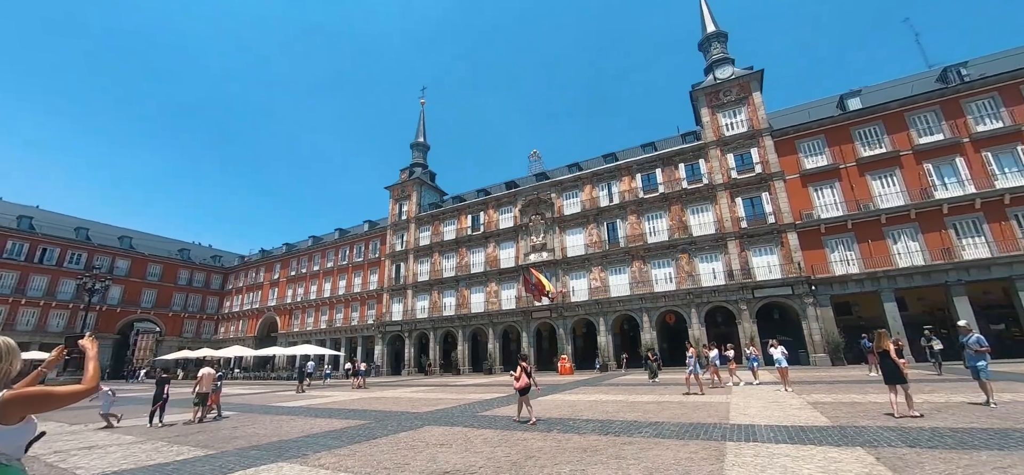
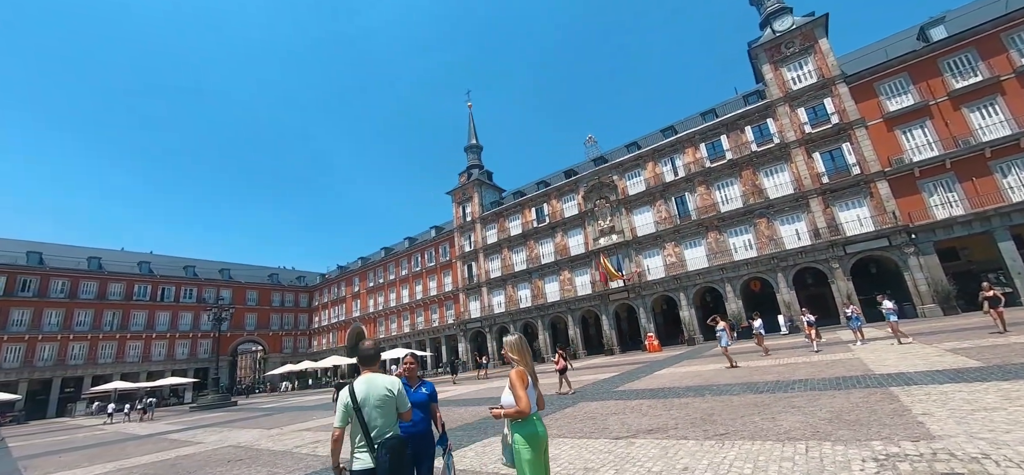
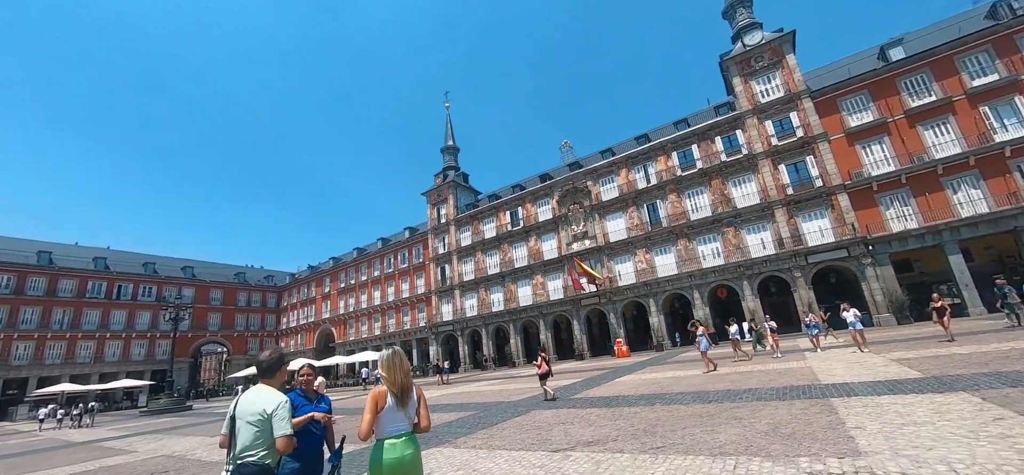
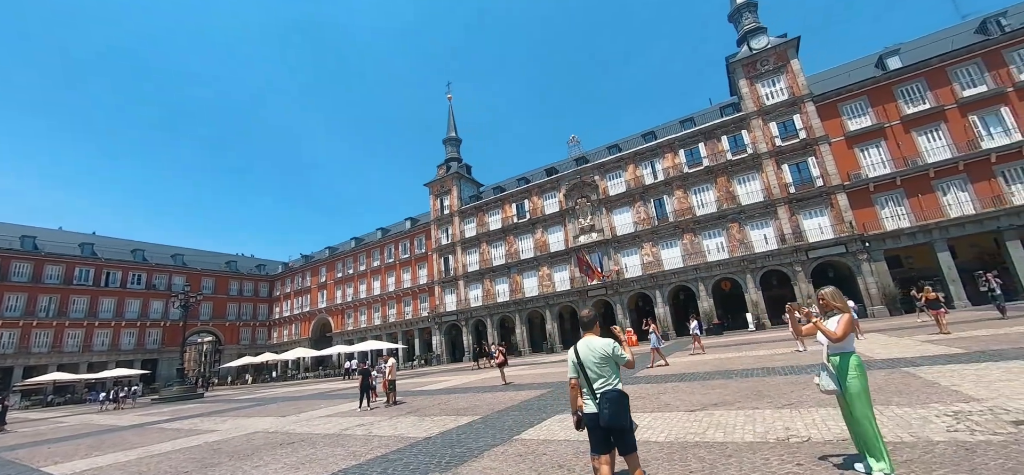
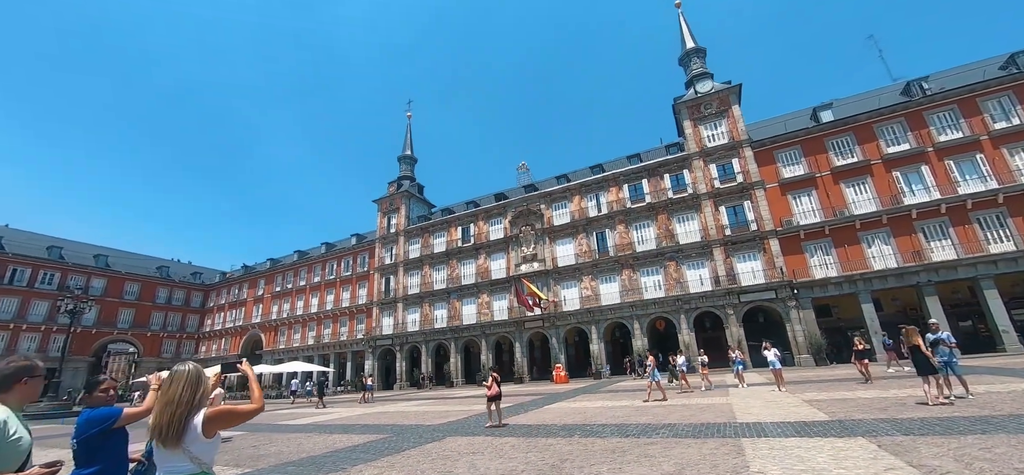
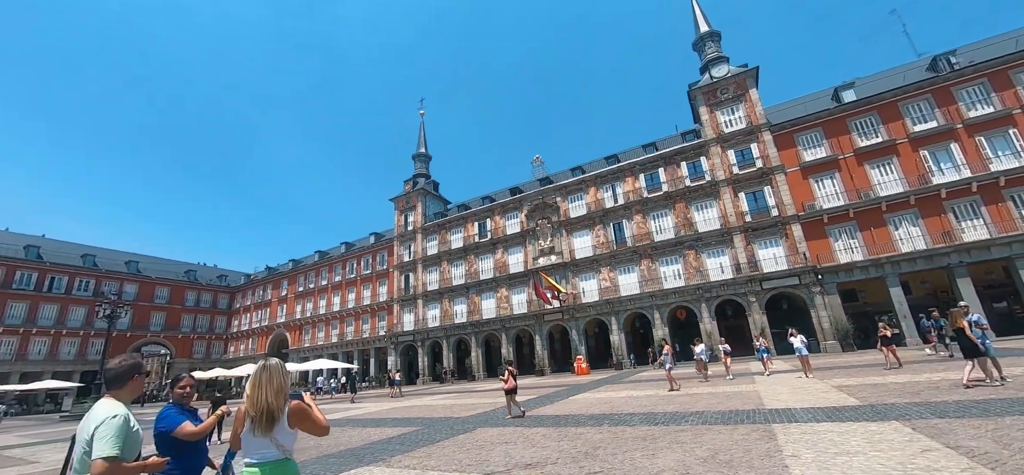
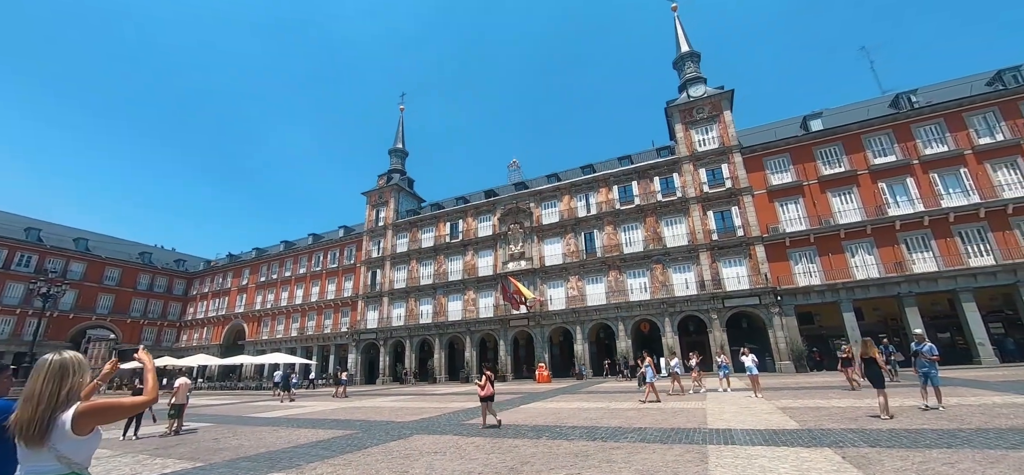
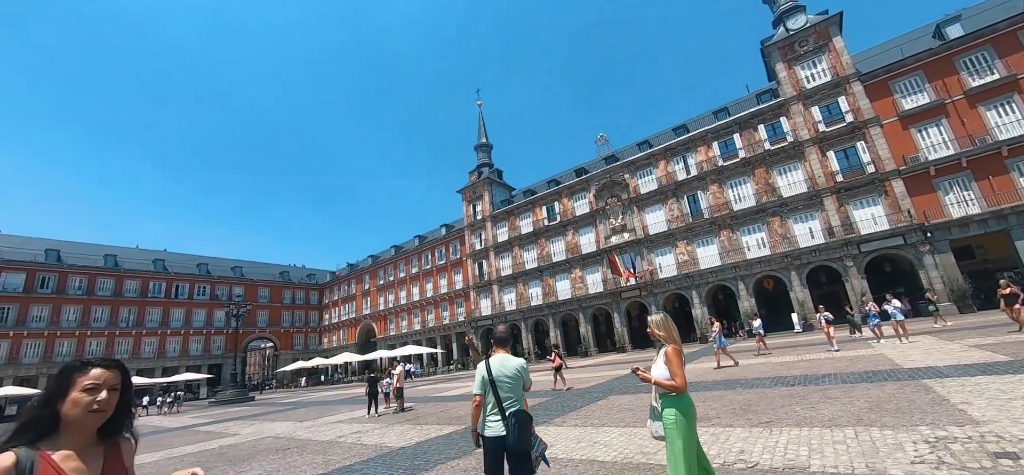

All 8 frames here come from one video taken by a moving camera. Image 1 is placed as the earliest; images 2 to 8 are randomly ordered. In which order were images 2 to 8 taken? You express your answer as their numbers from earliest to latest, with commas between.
7, 5, 6, 3, 2, 8, 4
